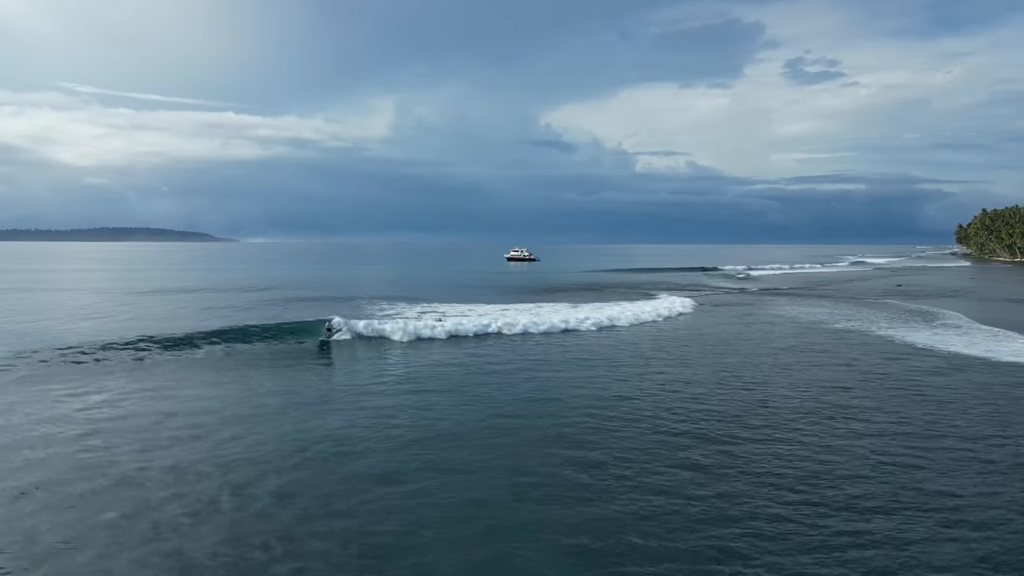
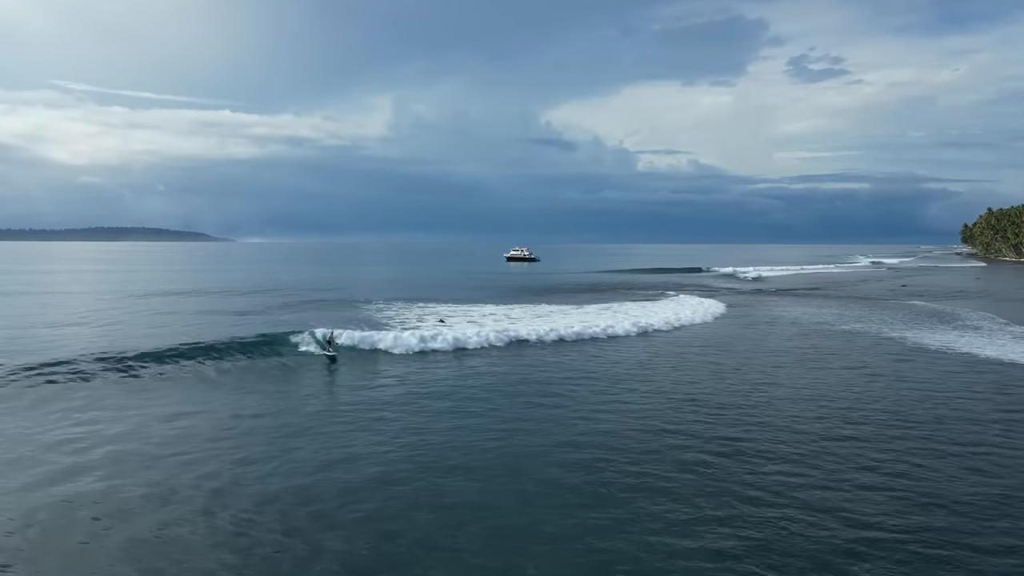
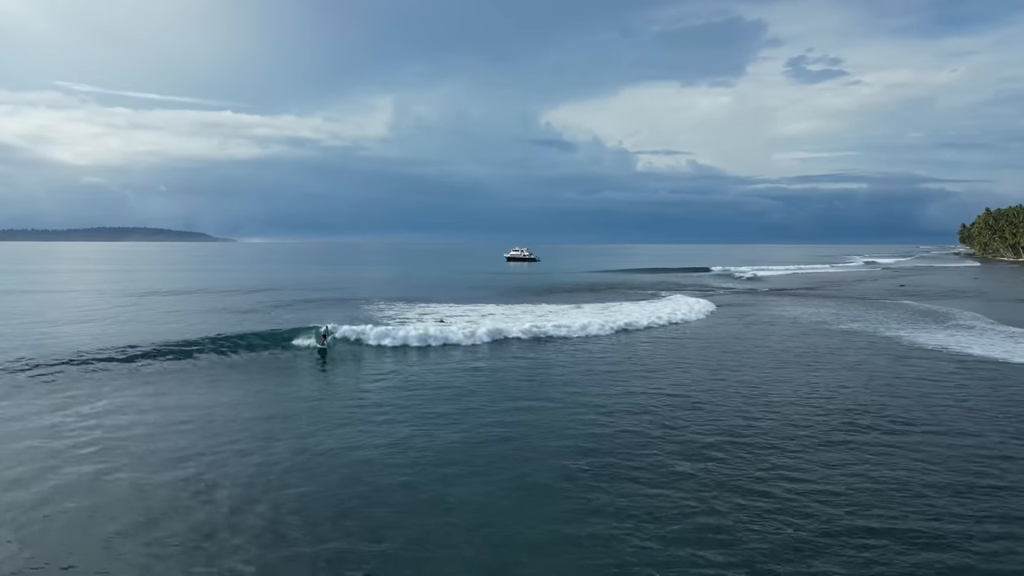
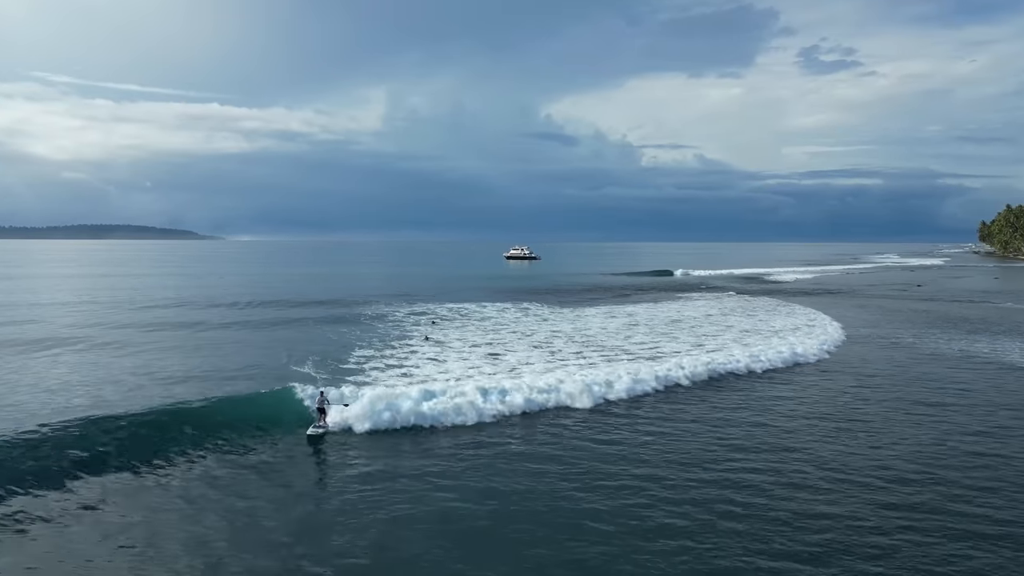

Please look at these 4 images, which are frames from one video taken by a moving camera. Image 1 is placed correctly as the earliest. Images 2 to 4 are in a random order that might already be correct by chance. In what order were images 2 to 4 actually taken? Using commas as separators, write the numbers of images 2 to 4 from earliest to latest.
3, 2, 4
